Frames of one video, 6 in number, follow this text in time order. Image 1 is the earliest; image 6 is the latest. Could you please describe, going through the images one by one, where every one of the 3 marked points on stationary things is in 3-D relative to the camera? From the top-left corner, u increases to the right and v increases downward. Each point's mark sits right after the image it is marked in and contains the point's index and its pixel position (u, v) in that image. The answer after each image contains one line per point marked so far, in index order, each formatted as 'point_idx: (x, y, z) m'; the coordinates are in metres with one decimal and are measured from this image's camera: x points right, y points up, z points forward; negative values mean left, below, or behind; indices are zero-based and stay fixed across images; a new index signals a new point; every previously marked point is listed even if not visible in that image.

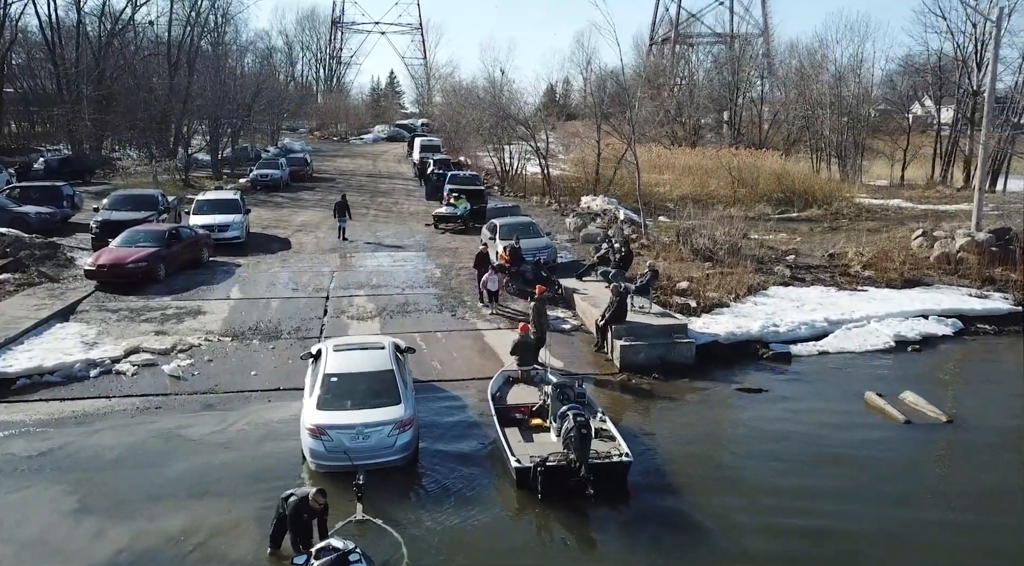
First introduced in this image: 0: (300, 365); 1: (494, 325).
0: (-3.5, -1.4, +12.9) m
1: (-0.4, -0.8, +15.3) m
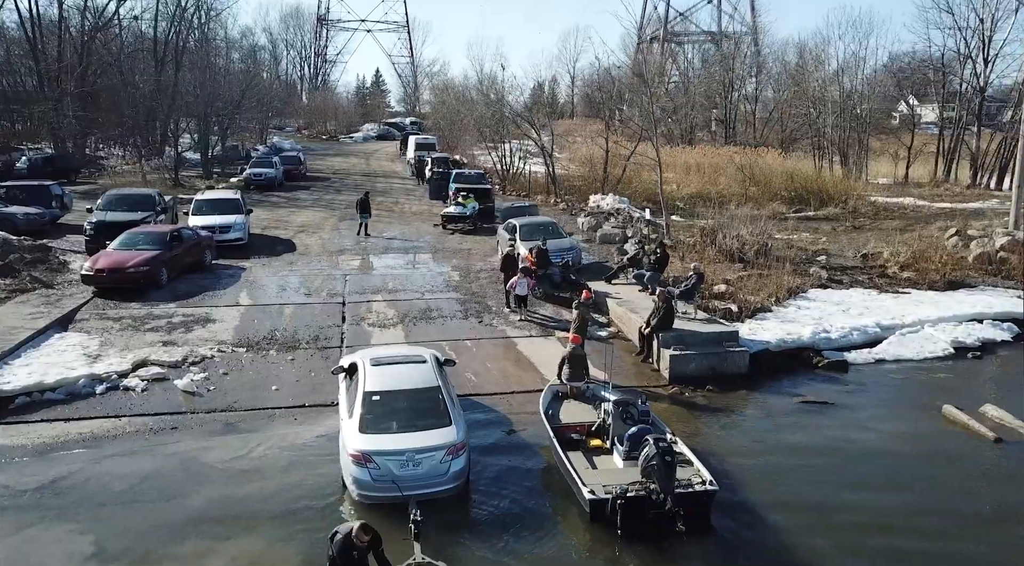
0: (-2.9, -1.5, +11.9) m
1: (+0.2, -0.9, +14.4) m
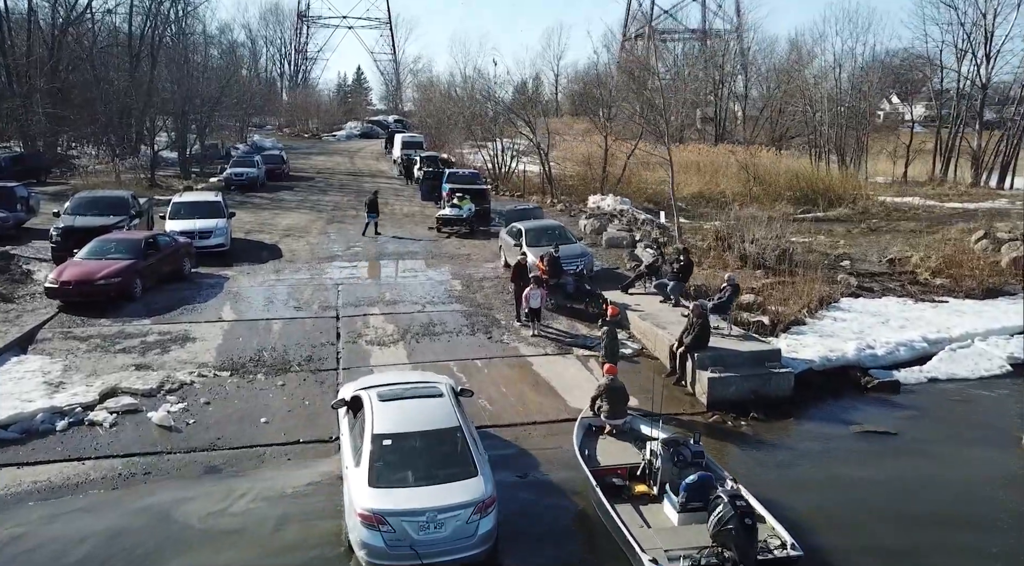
0: (-2.6, -1.7, +10.5) m
1: (+0.5, -1.1, +13.0) m
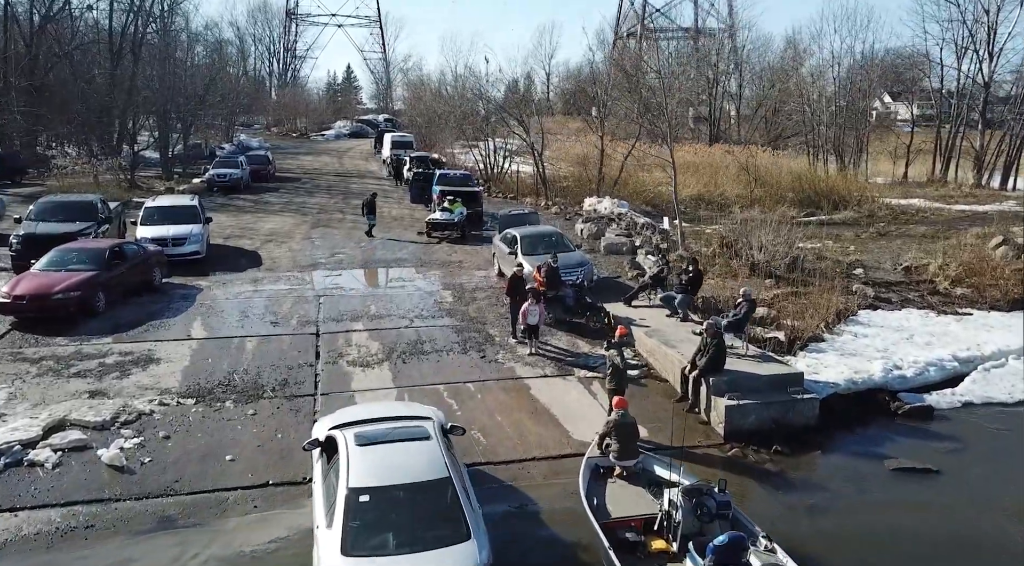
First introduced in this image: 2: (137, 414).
0: (-2.6, -1.9, +9.4) m
1: (+0.4, -1.3, +11.9) m
2: (-4.8, -1.7, +9.8) m
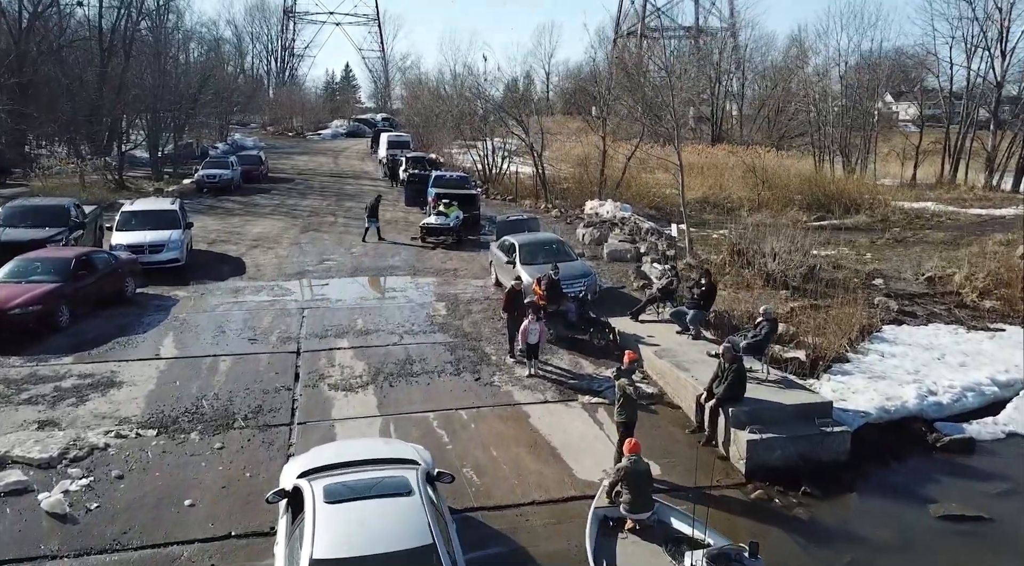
0: (-2.7, -2.2, +8.3) m
1: (+0.4, -1.5, +10.9) m
2: (-4.8, -1.9, +8.8) m
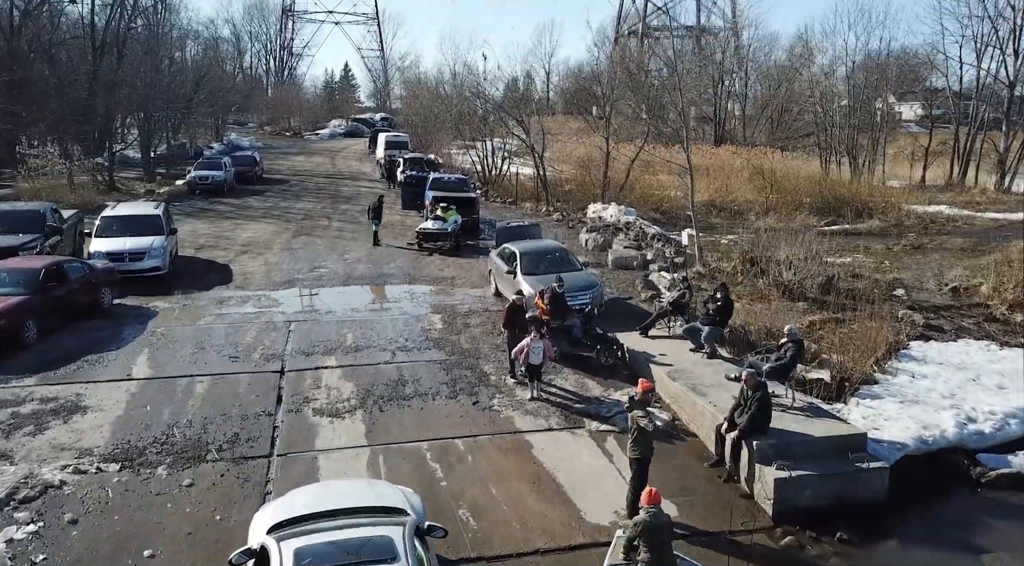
0: (-2.7, -2.4, +7.5) m
1: (+0.4, -1.7, +10.0) m
2: (-4.8, -2.1, +7.9) m
